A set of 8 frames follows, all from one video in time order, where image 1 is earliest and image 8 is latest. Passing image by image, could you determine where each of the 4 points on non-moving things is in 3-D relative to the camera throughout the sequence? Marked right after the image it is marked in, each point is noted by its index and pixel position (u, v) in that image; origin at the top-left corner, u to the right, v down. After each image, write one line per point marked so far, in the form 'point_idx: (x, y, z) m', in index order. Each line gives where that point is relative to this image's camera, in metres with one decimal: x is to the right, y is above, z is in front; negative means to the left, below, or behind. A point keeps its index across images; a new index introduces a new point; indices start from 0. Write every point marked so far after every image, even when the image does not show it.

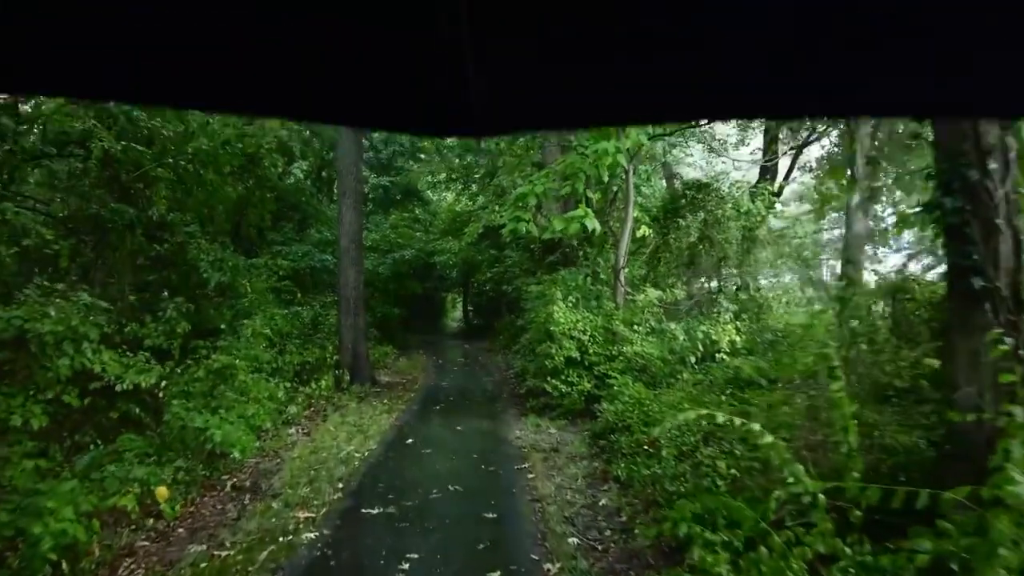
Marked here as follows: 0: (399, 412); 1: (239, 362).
0: (-1.2, -1.3, +8.0) m
1: (-2.7, -0.7, +7.4) m
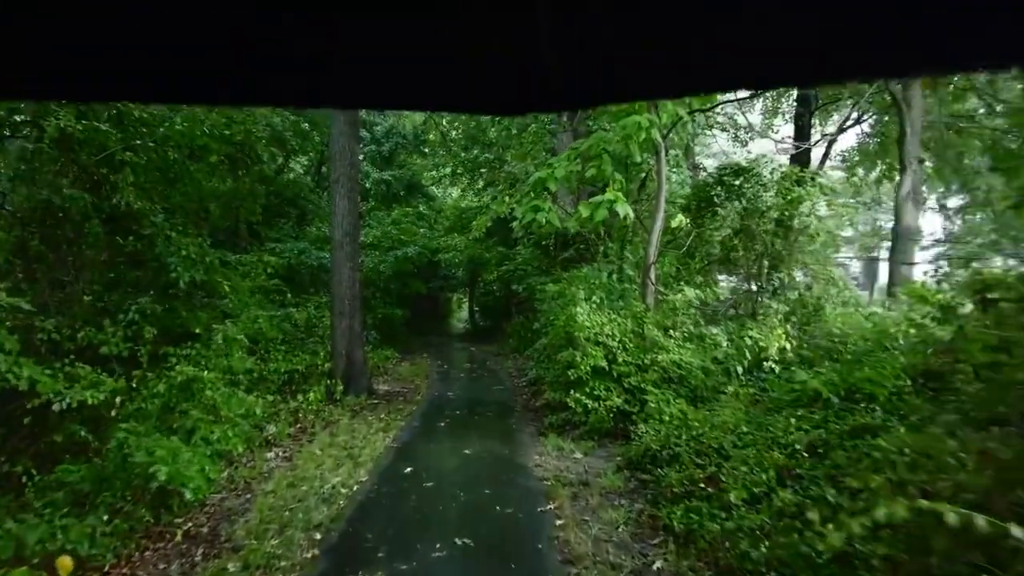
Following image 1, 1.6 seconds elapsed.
0: (-1.1, -1.3, +6.9) m
1: (-2.5, -0.7, +6.4) m
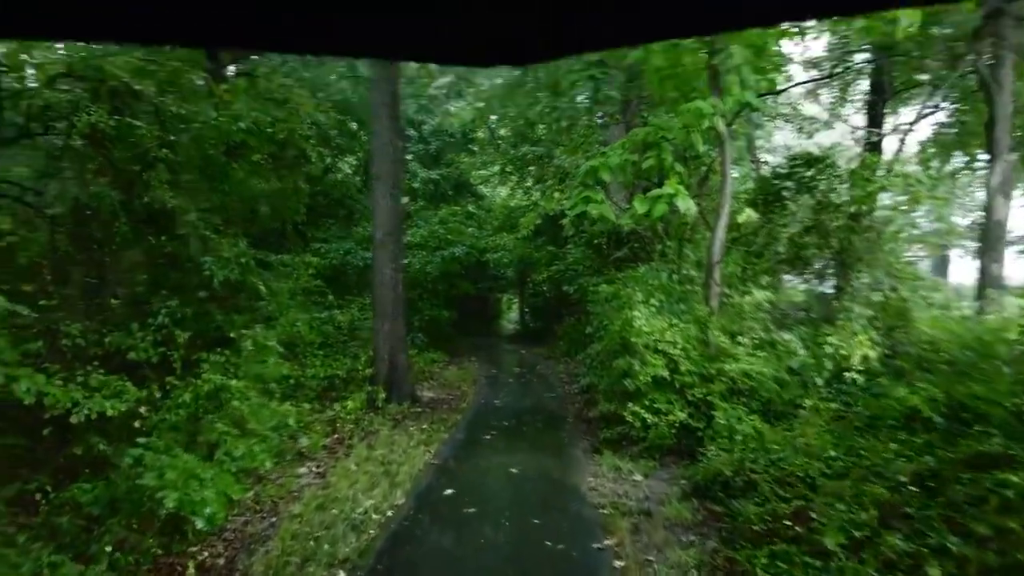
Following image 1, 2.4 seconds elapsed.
0: (-0.7, -1.3, +6.4) m
1: (-2.1, -0.7, +5.9) m
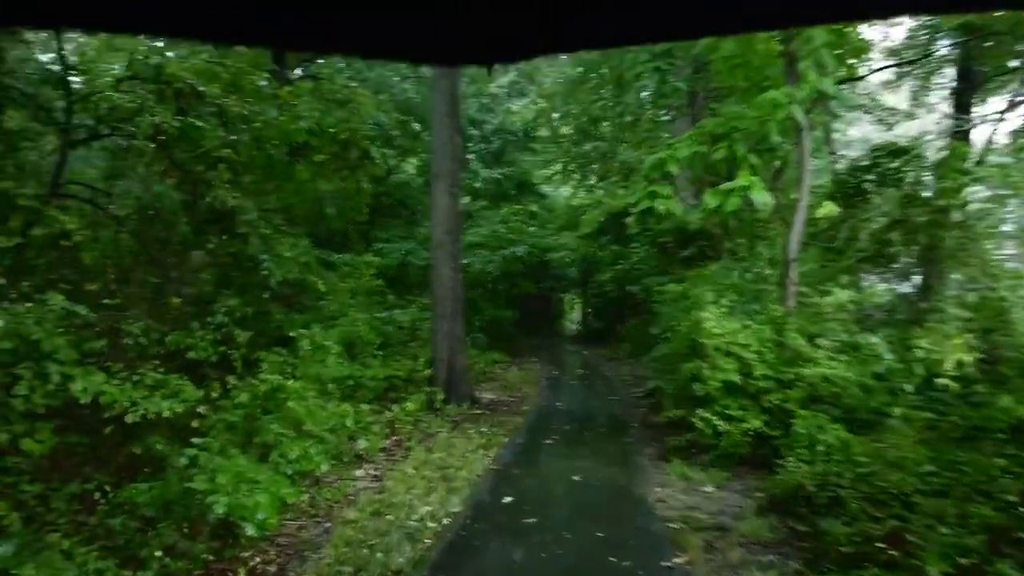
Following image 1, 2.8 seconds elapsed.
0: (-0.1, -1.3, +6.2) m
1: (-1.7, -0.7, +5.9) m
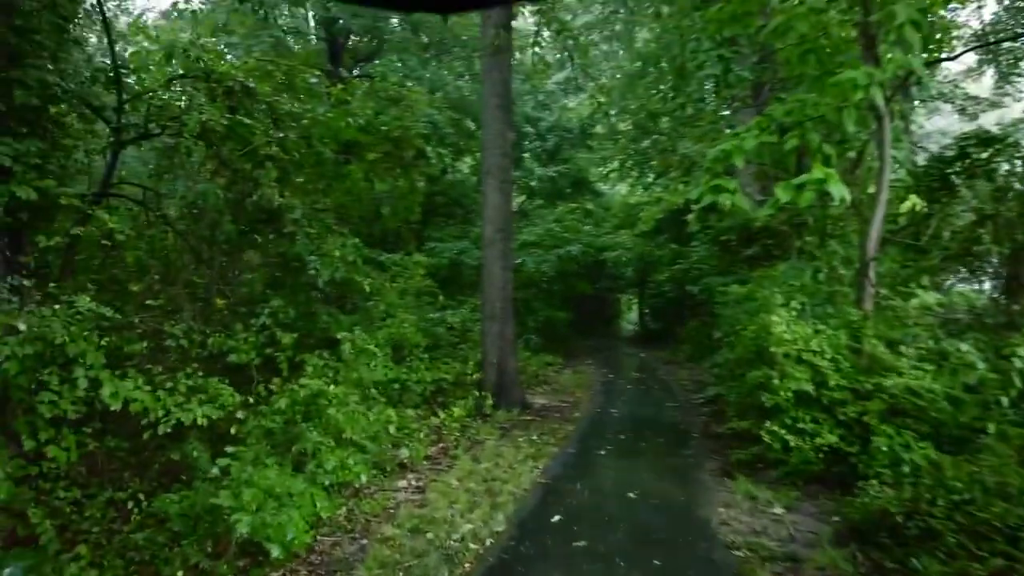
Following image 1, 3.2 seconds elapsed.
0: (+0.2, -1.3, +5.8) m
1: (-1.3, -0.7, +5.6) m
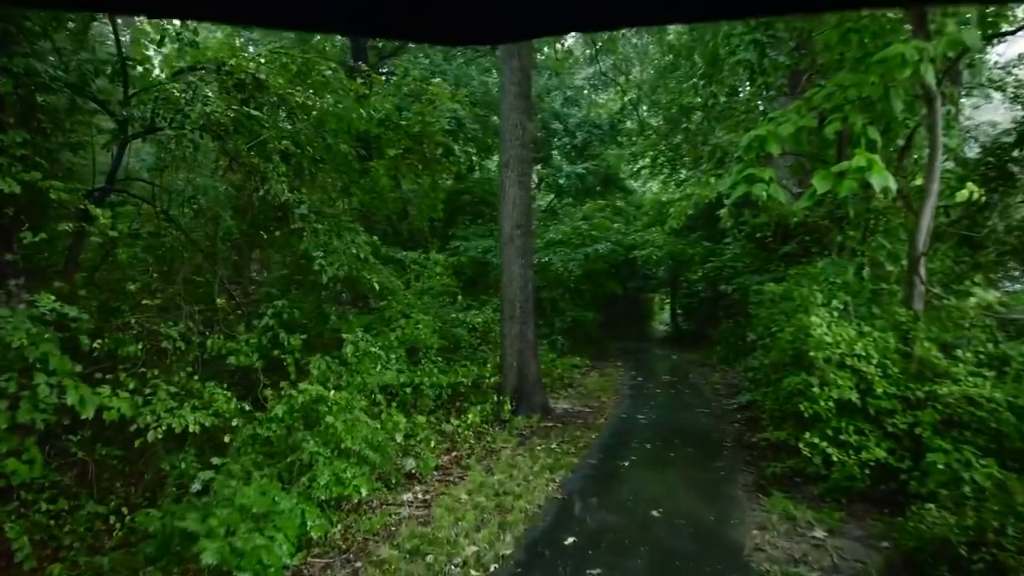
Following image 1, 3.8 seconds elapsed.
0: (+0.4, -1.3, +5.4) m
1: (-1.2, -0.7, +5.3) m
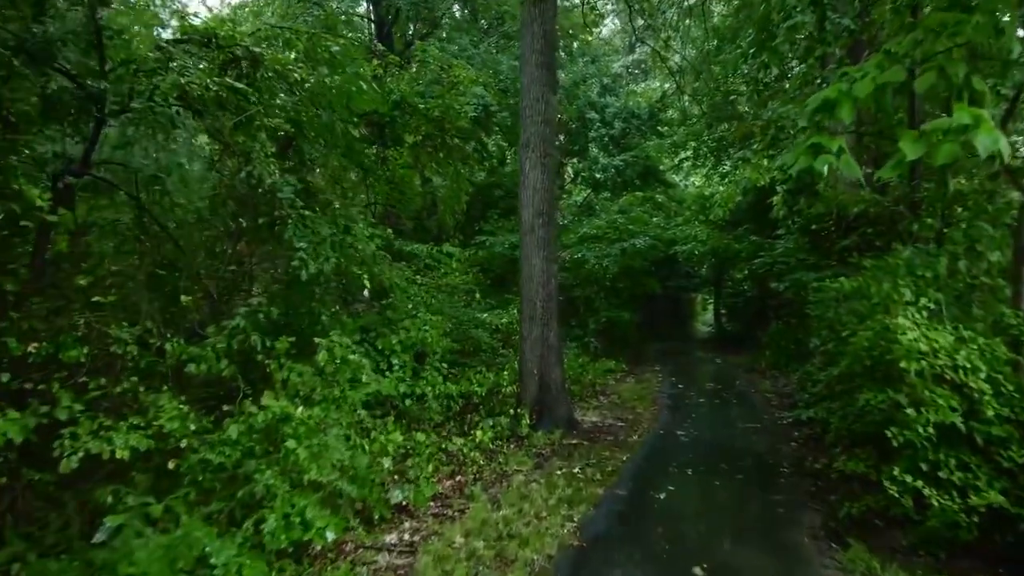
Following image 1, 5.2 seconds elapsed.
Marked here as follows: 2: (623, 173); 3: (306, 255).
0: (+0.4, -1.3, +4.5) m
1: (-1.1, -0.7, +4.4) m
2: (+2.3, +2.5, +16.0) m
3: (-1.6, +0.3, +6.0) m
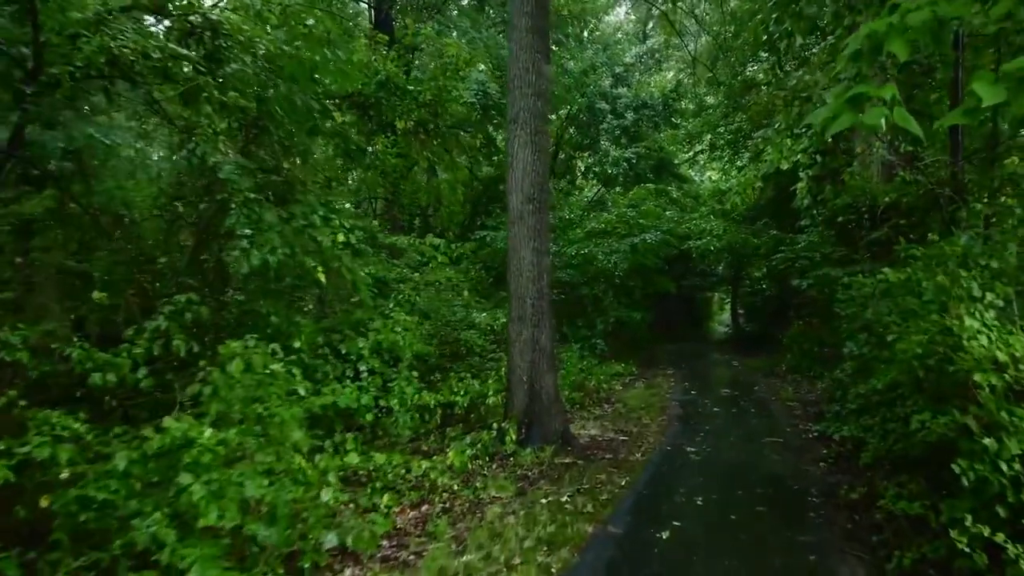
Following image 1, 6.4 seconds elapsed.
0: (+0.3, -1.3, +3.6) m
1: (-1.3, -0.7, +3.6) m
2: (+2.4, +2.5, +15.1) m
3: (-1.7, +0.3, +5.2) m
